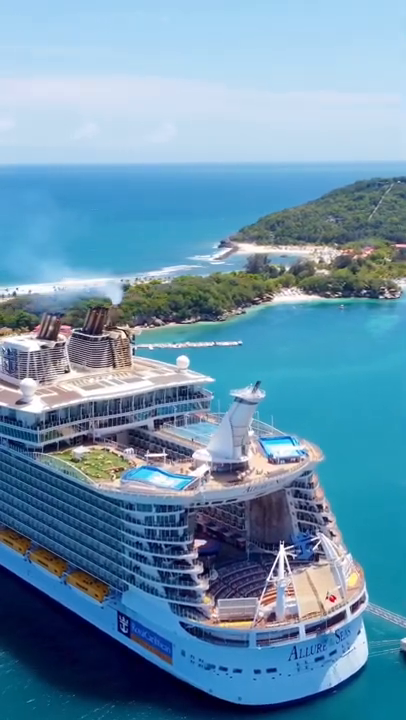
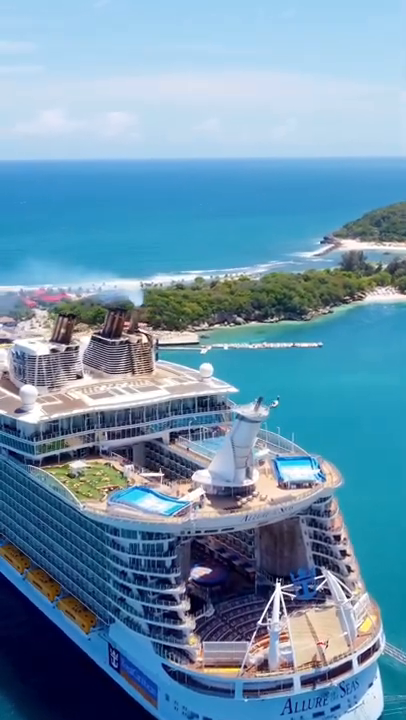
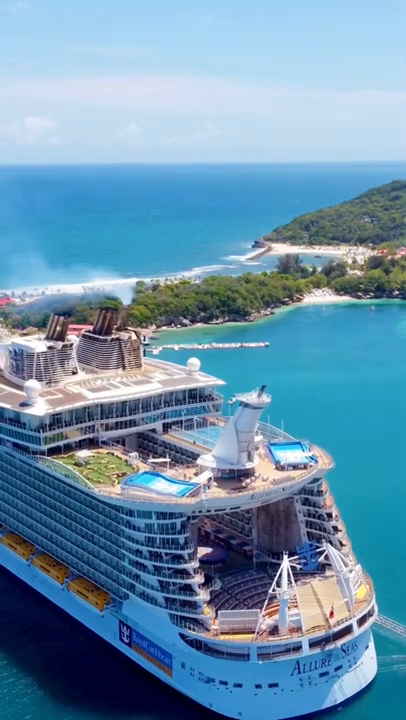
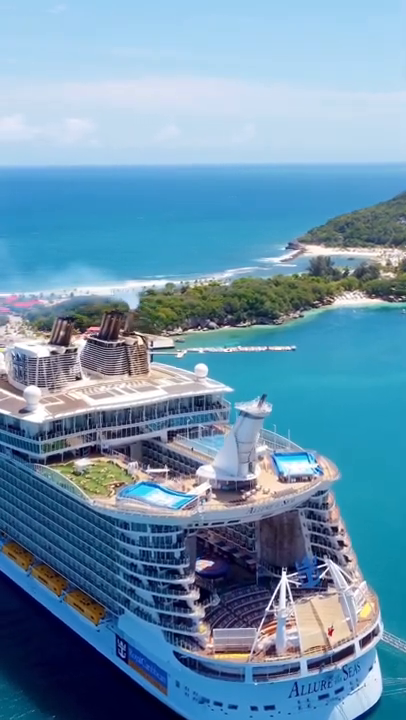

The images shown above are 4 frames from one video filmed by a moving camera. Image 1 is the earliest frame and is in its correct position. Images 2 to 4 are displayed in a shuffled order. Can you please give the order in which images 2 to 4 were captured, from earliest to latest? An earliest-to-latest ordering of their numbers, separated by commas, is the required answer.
3, 4, 2
